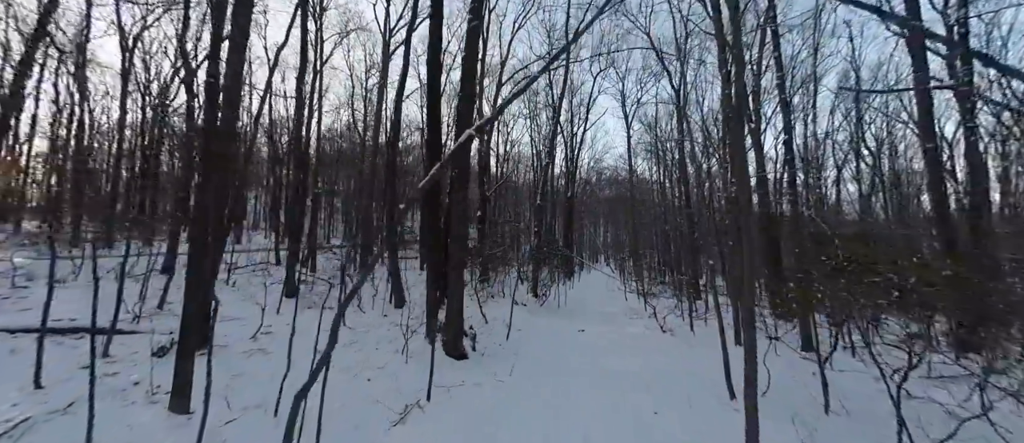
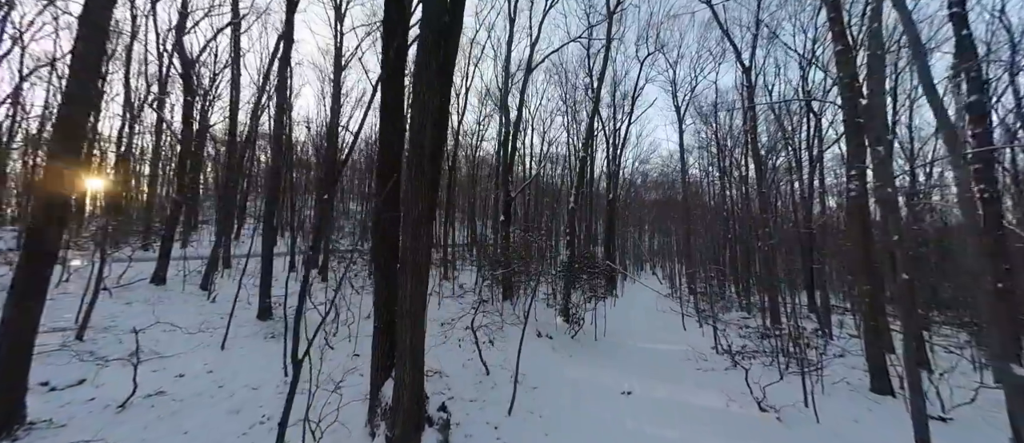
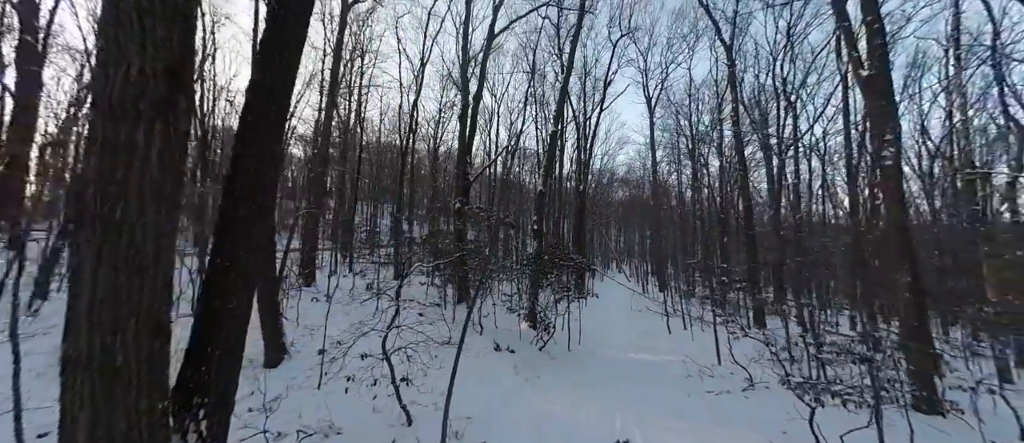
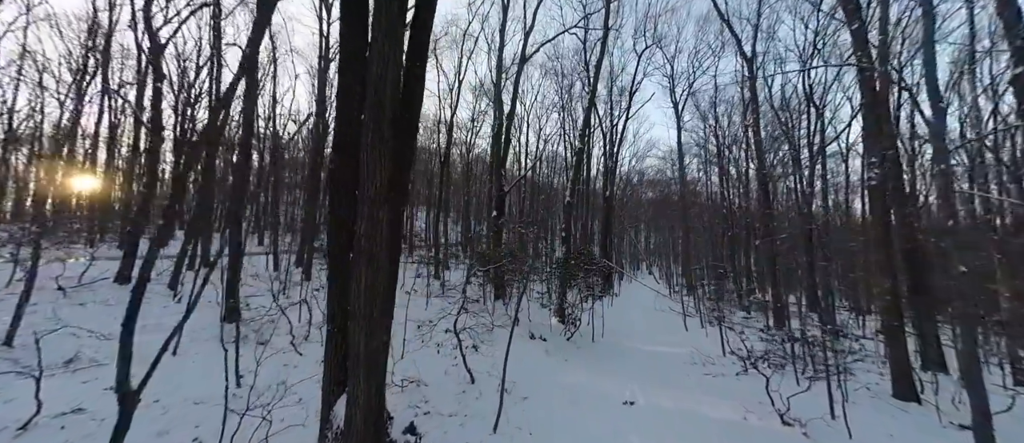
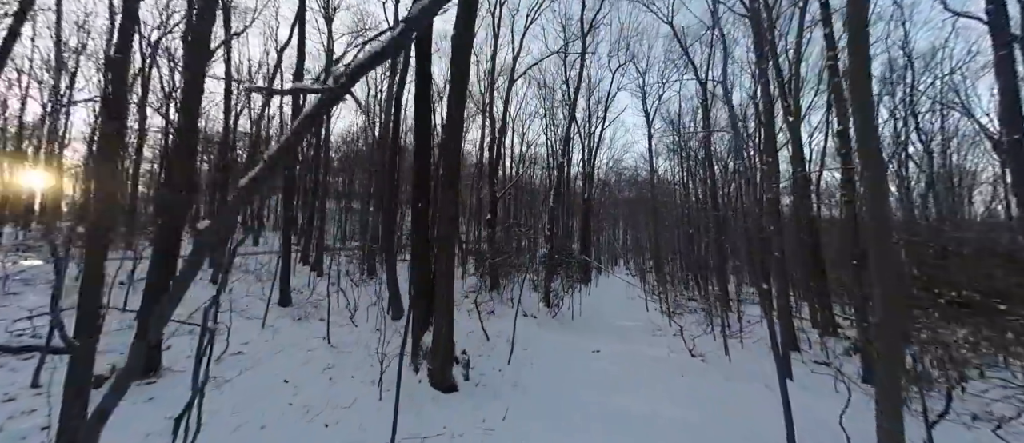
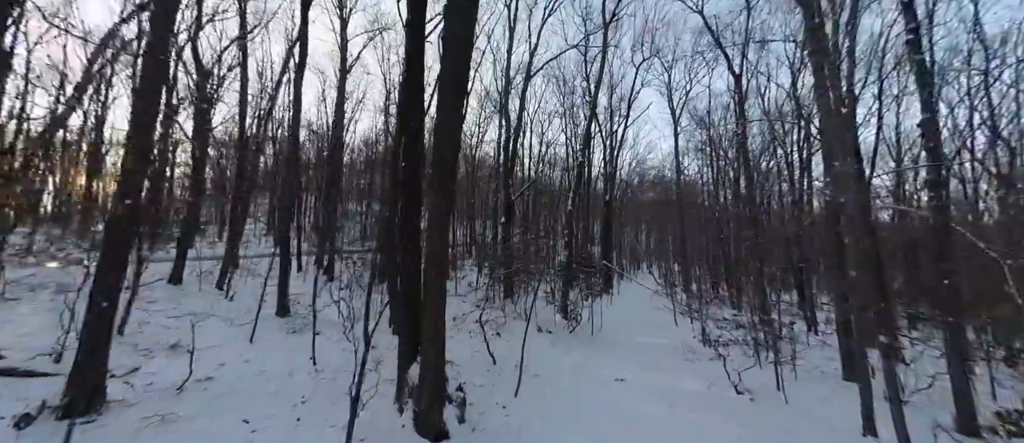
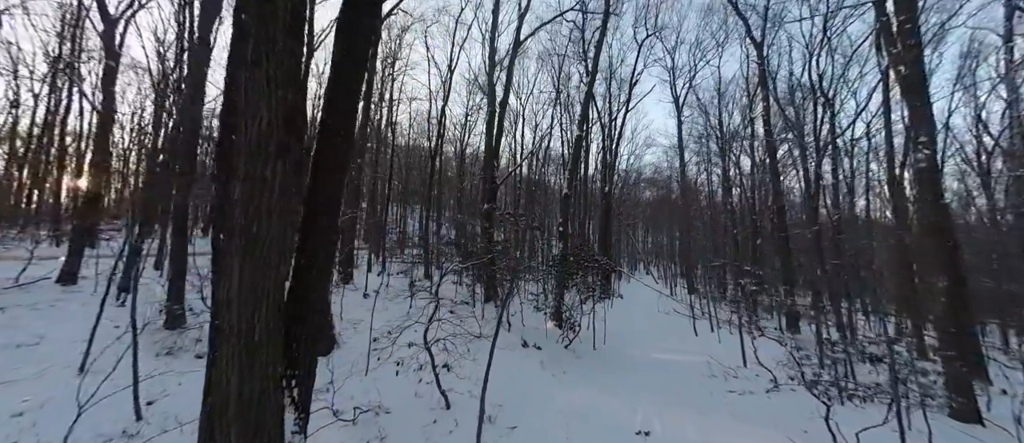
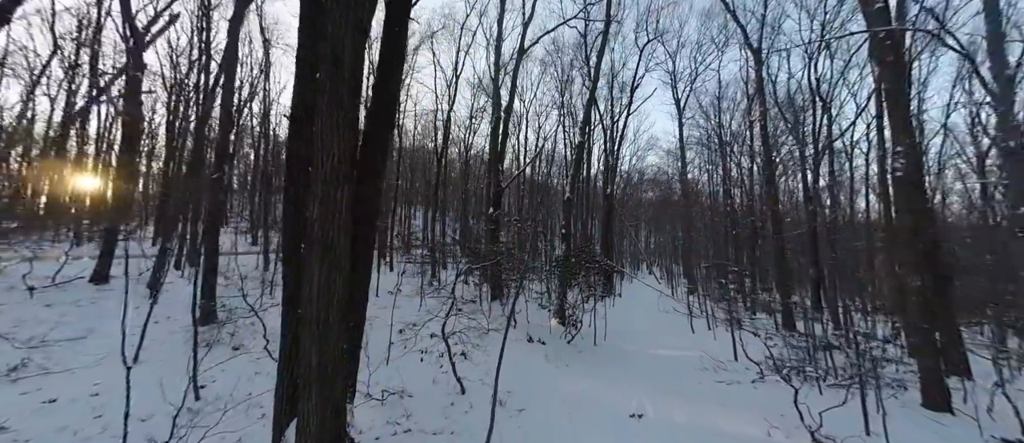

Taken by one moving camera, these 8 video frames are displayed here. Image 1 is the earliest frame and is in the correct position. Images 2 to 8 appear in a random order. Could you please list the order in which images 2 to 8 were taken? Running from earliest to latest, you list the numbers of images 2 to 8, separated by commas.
5, 6, 2, 4, 8, 7, 3
